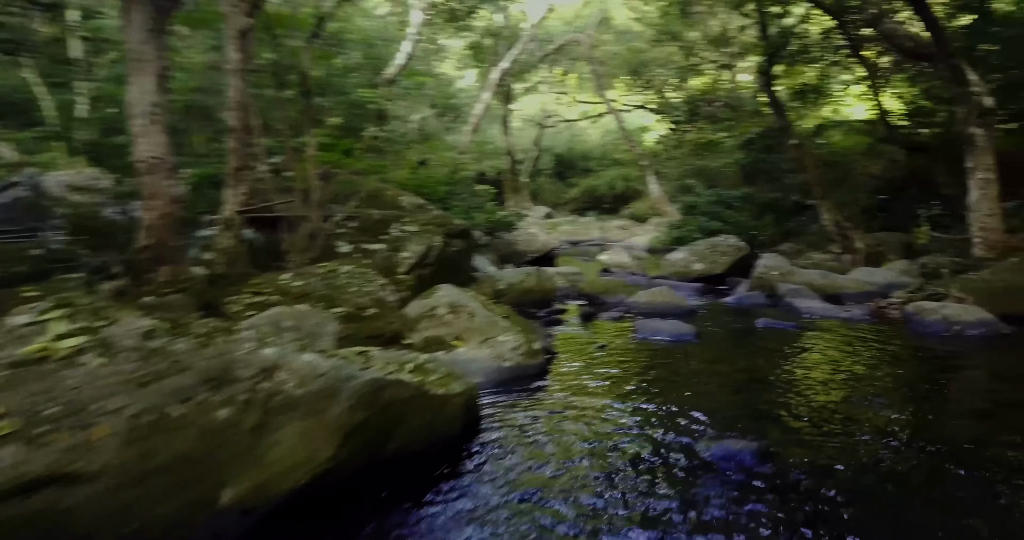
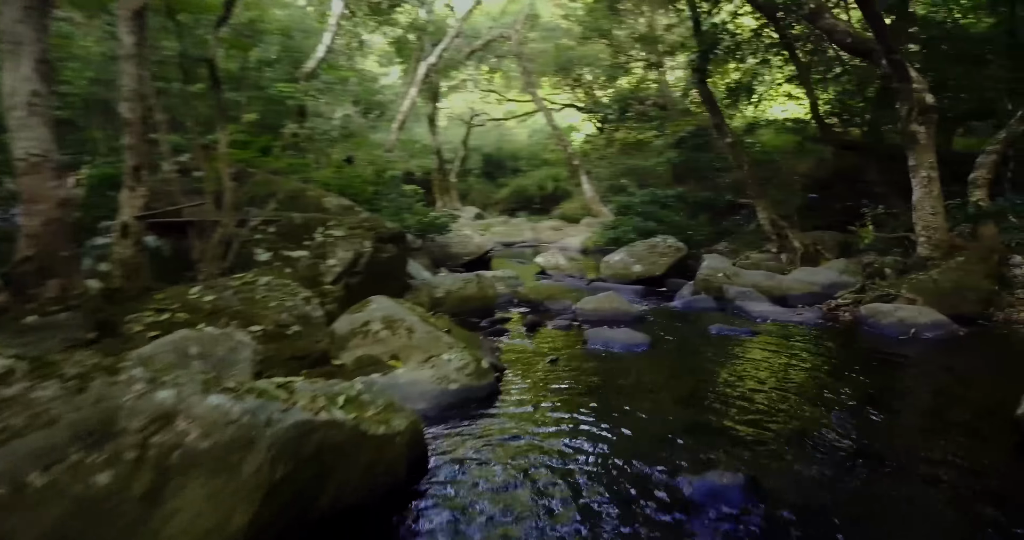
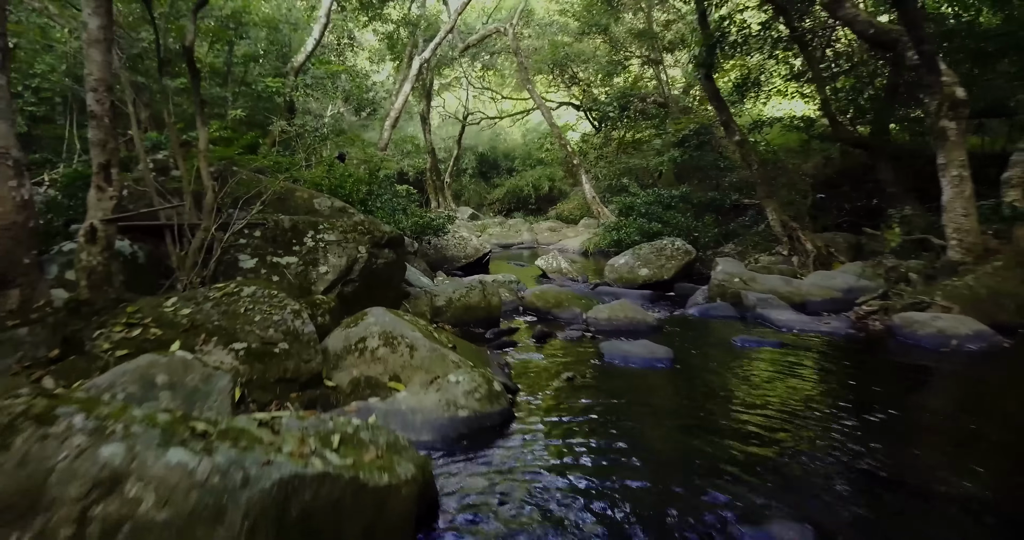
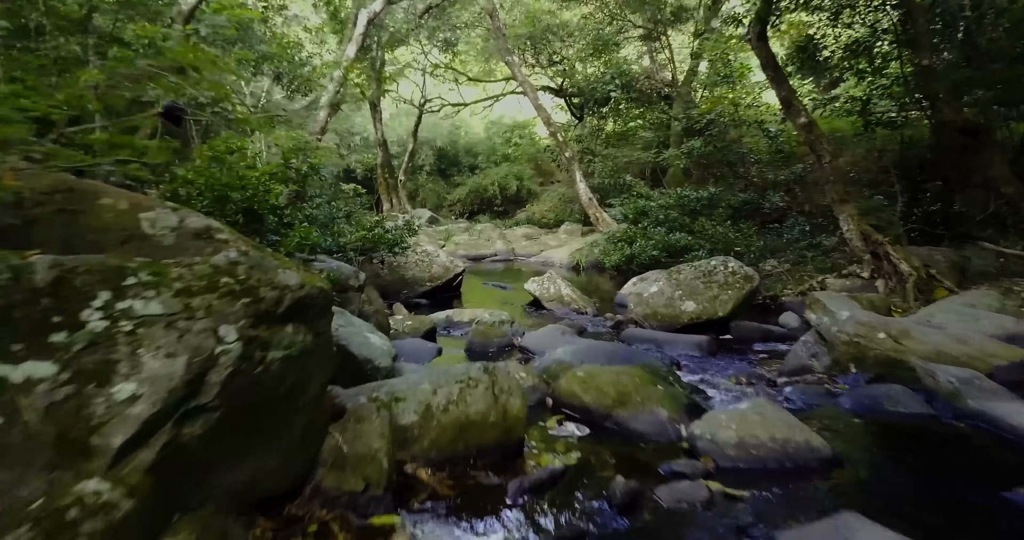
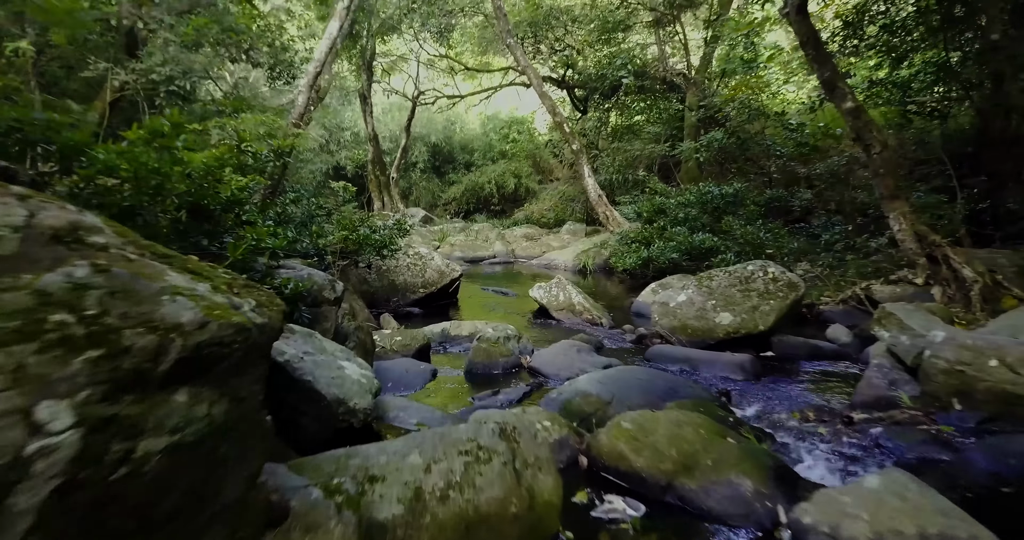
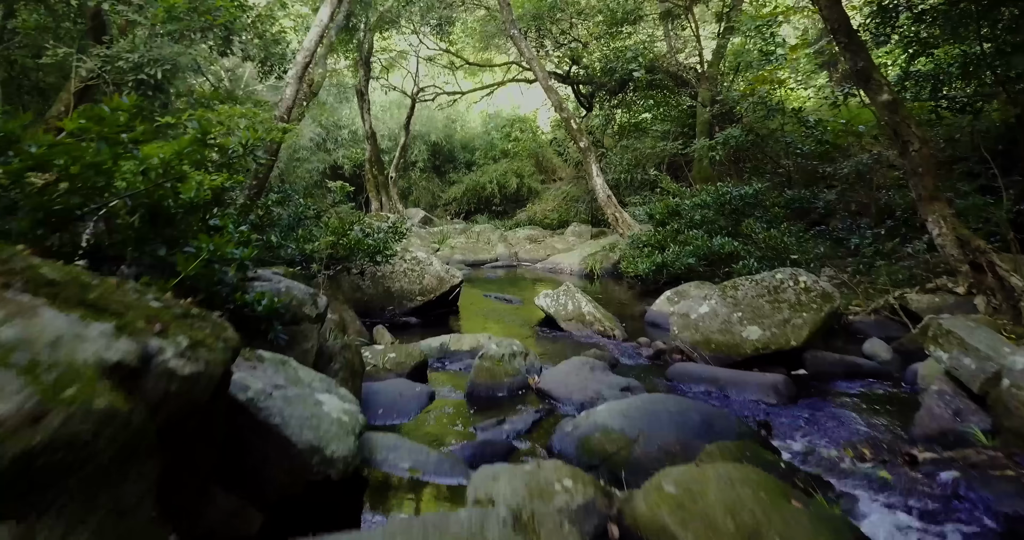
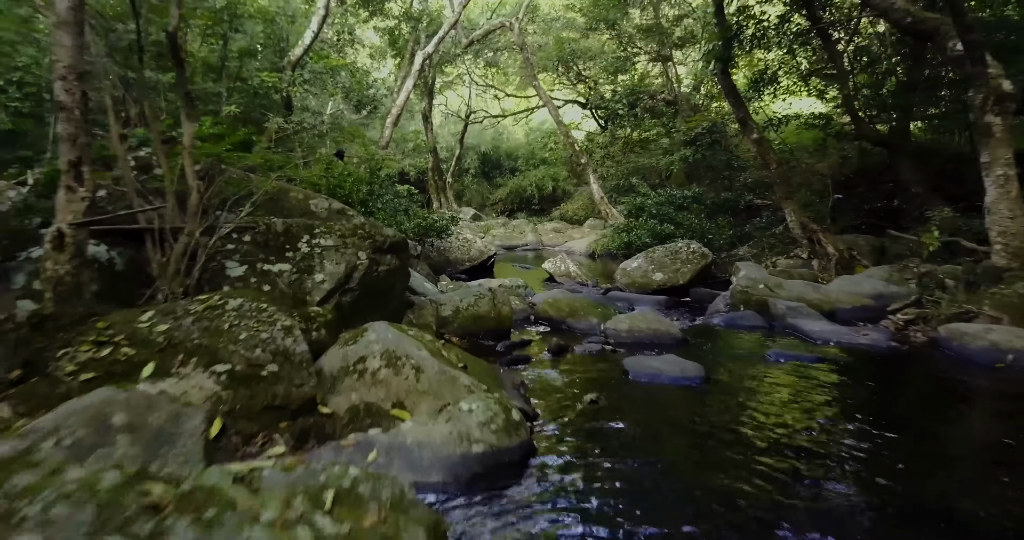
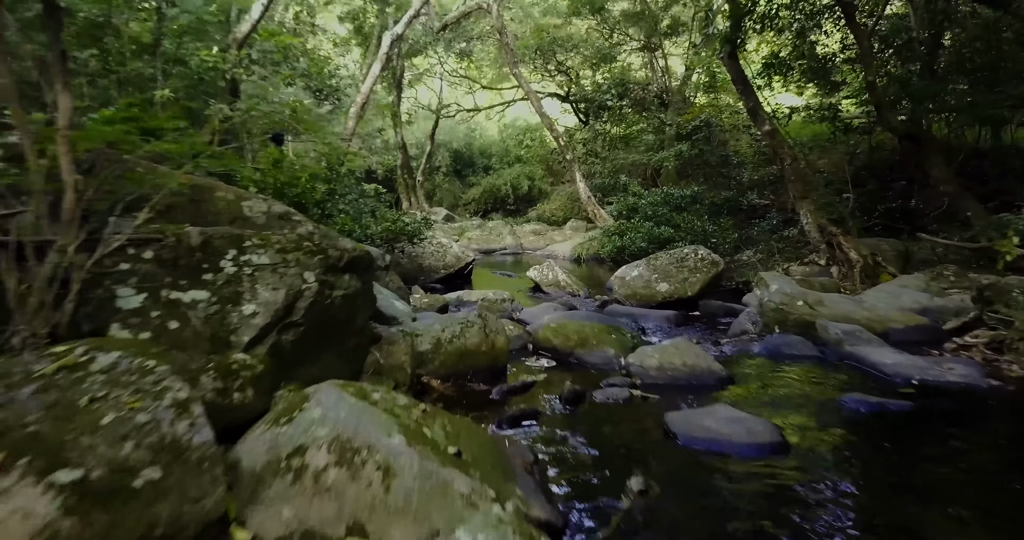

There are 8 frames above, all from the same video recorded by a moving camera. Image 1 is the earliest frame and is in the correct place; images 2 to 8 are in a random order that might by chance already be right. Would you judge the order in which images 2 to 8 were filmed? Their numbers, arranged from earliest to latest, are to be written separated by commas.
2, 3, 7, 8, 4, 5, 6
